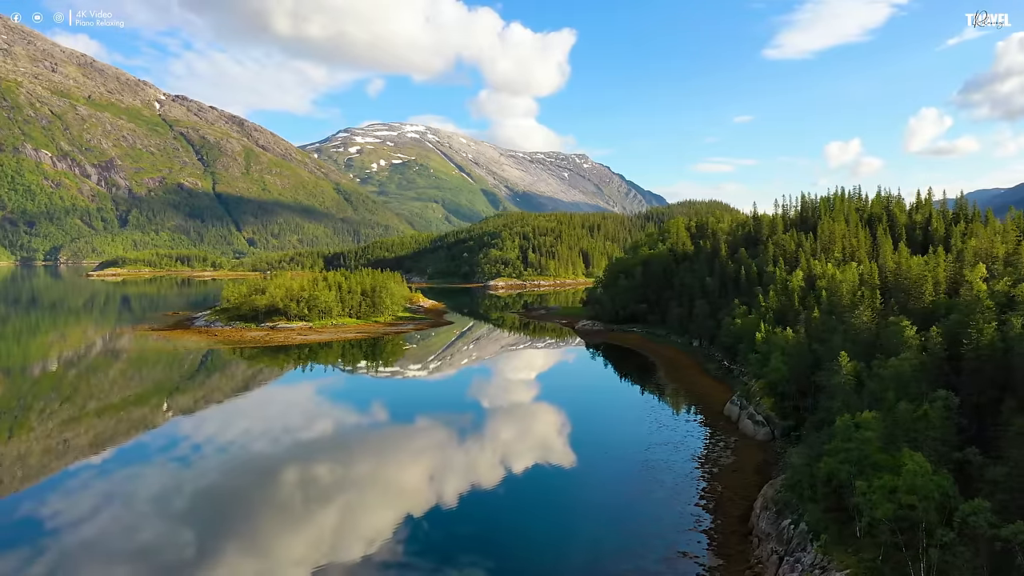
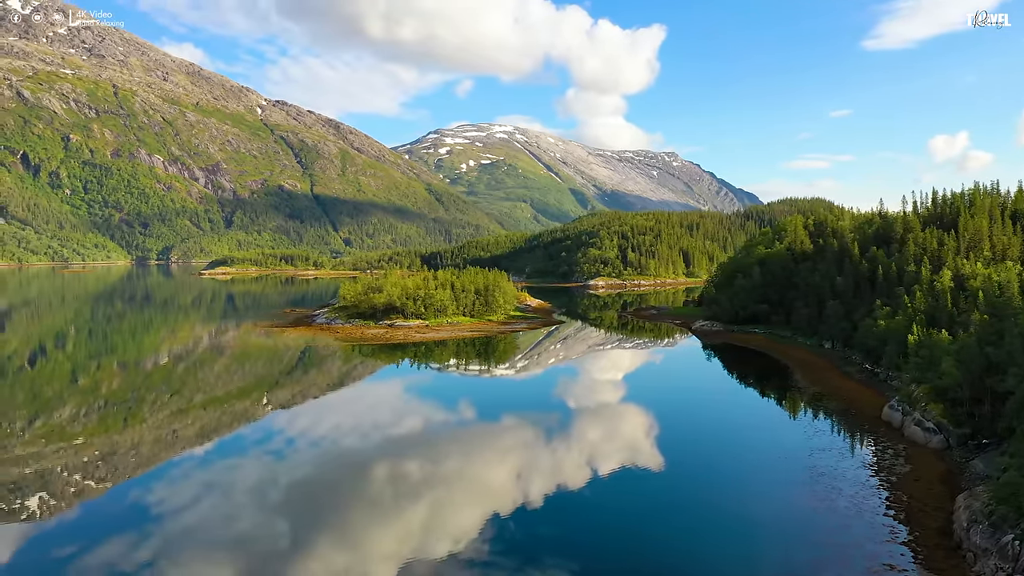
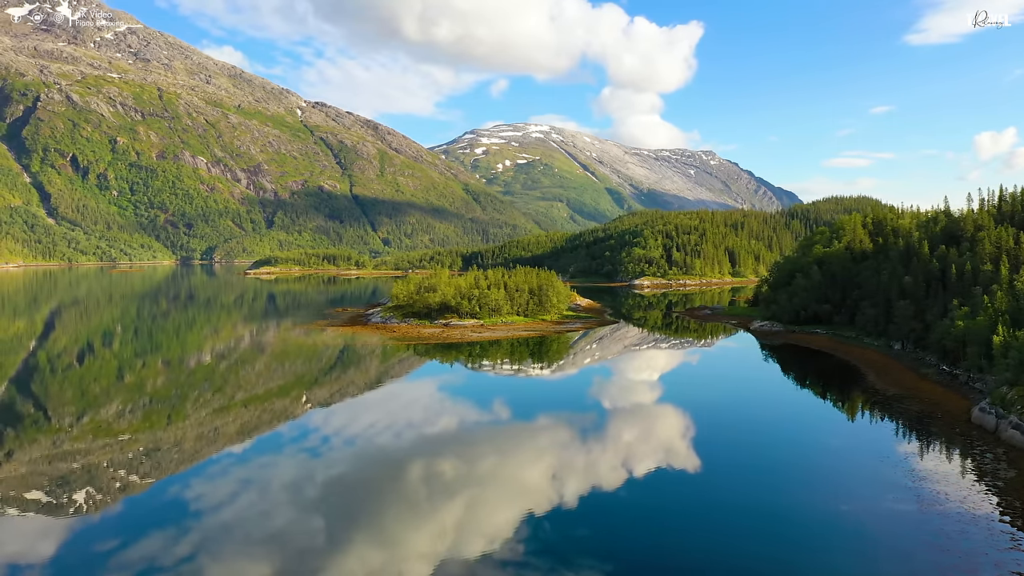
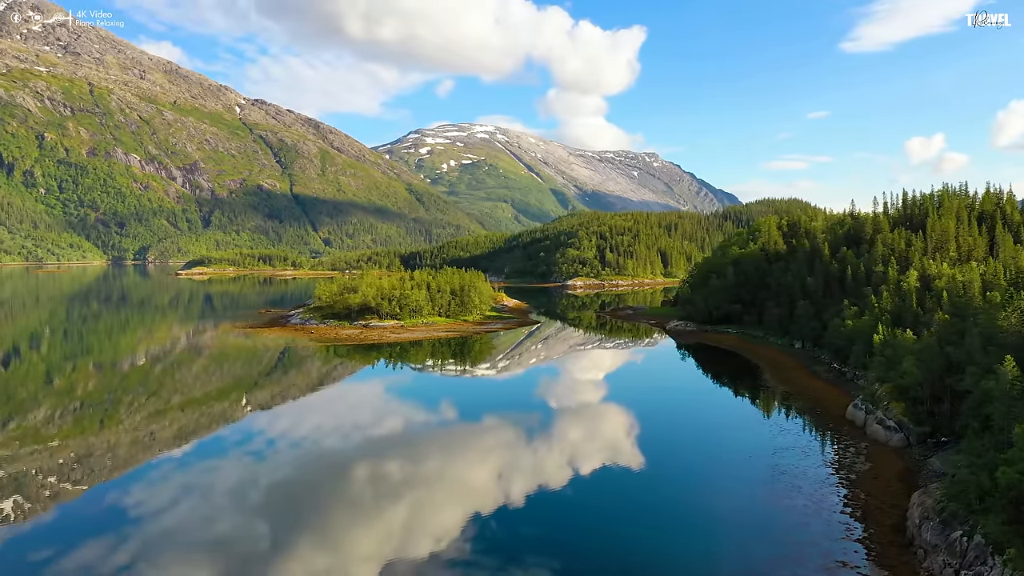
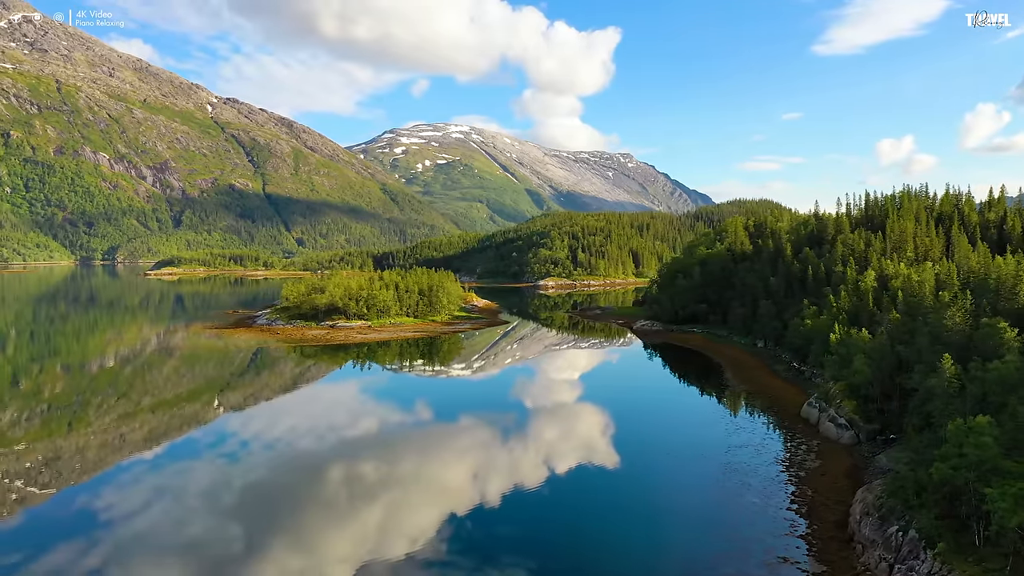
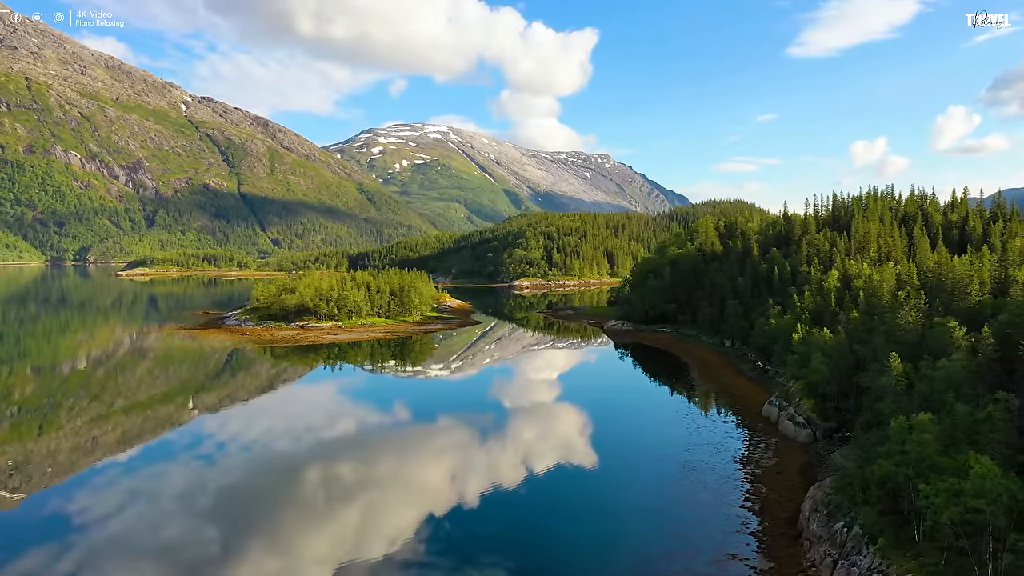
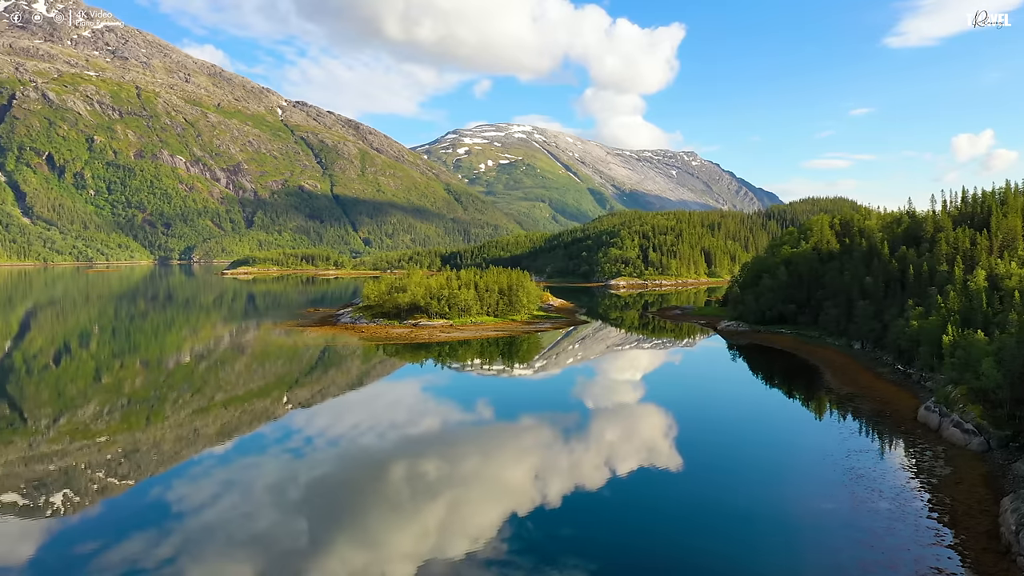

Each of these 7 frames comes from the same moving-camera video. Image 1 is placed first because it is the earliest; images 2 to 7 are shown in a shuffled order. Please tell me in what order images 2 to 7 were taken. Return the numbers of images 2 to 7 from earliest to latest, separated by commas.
6, 5, 4, 2, 7, 3
